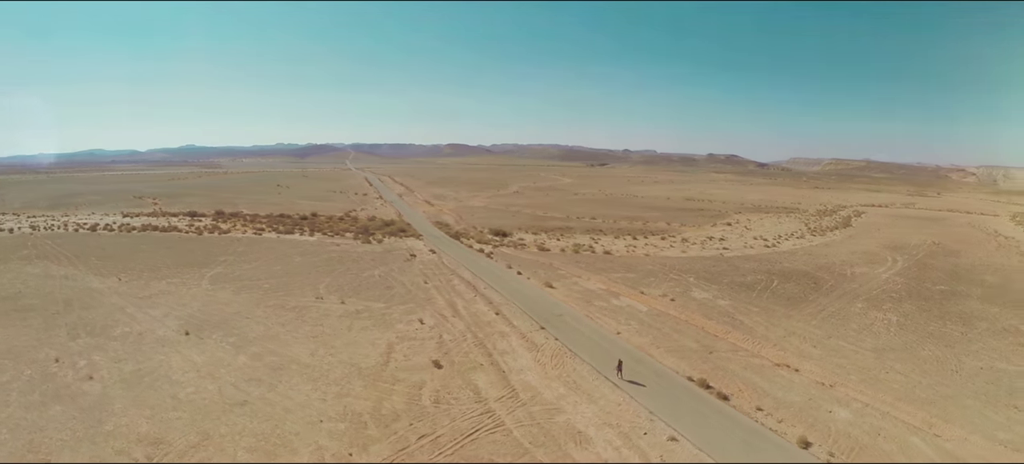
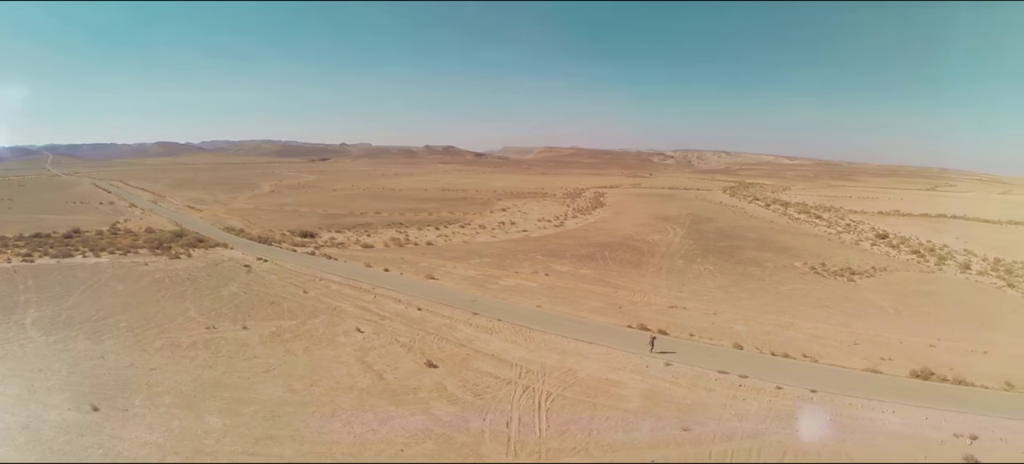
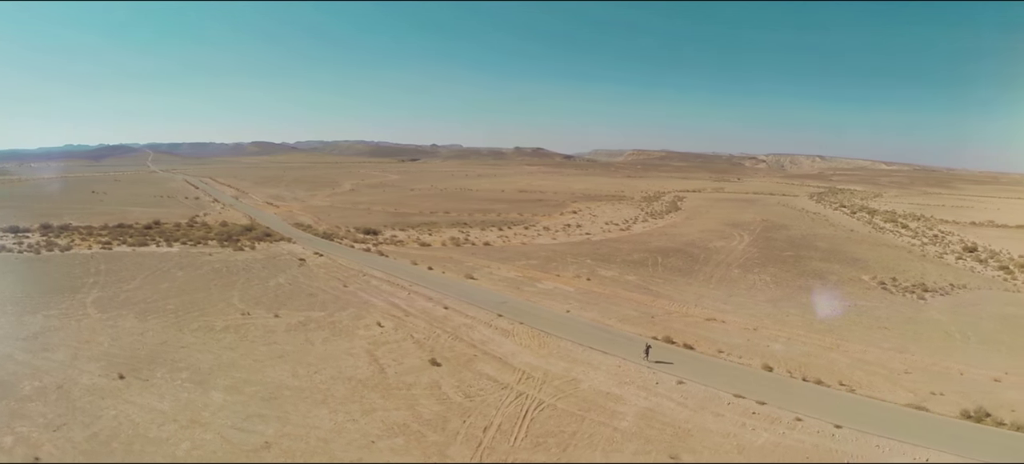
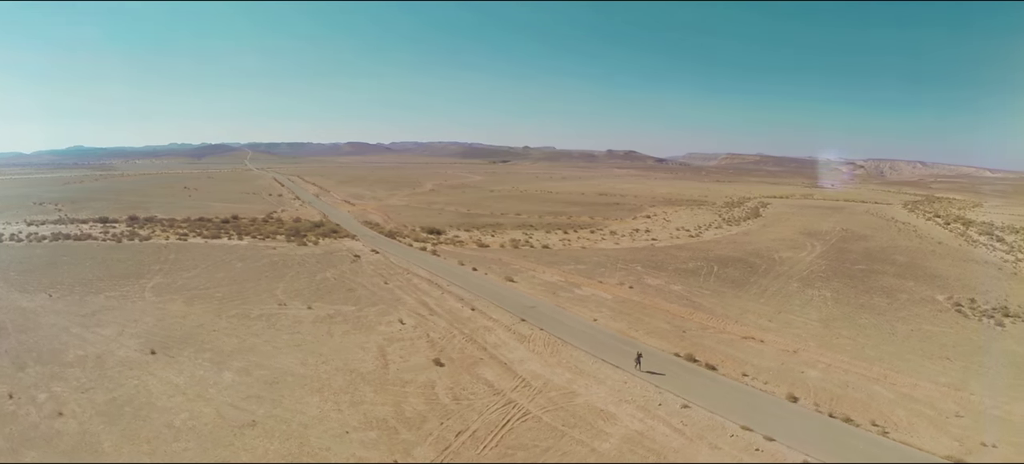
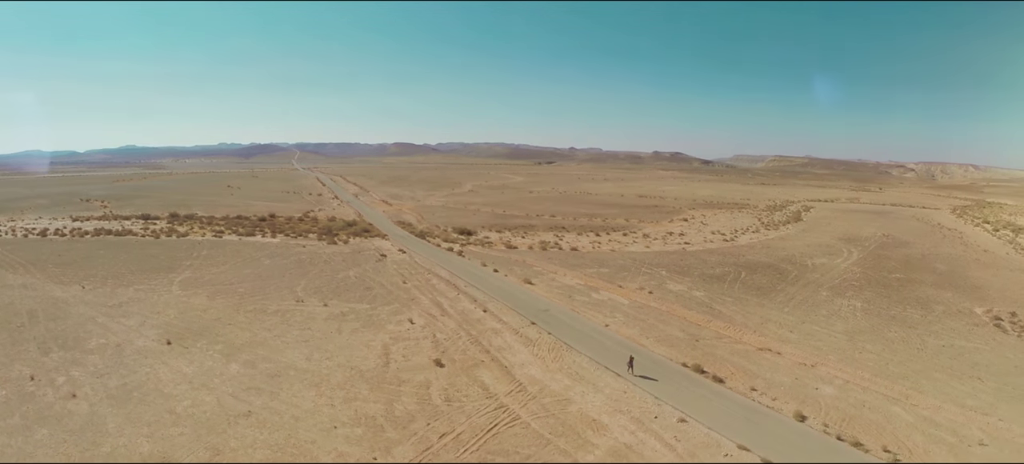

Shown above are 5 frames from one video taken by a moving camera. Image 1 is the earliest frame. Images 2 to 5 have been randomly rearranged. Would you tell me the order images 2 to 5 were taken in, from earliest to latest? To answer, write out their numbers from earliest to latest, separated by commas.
5, 4, 3, 2
